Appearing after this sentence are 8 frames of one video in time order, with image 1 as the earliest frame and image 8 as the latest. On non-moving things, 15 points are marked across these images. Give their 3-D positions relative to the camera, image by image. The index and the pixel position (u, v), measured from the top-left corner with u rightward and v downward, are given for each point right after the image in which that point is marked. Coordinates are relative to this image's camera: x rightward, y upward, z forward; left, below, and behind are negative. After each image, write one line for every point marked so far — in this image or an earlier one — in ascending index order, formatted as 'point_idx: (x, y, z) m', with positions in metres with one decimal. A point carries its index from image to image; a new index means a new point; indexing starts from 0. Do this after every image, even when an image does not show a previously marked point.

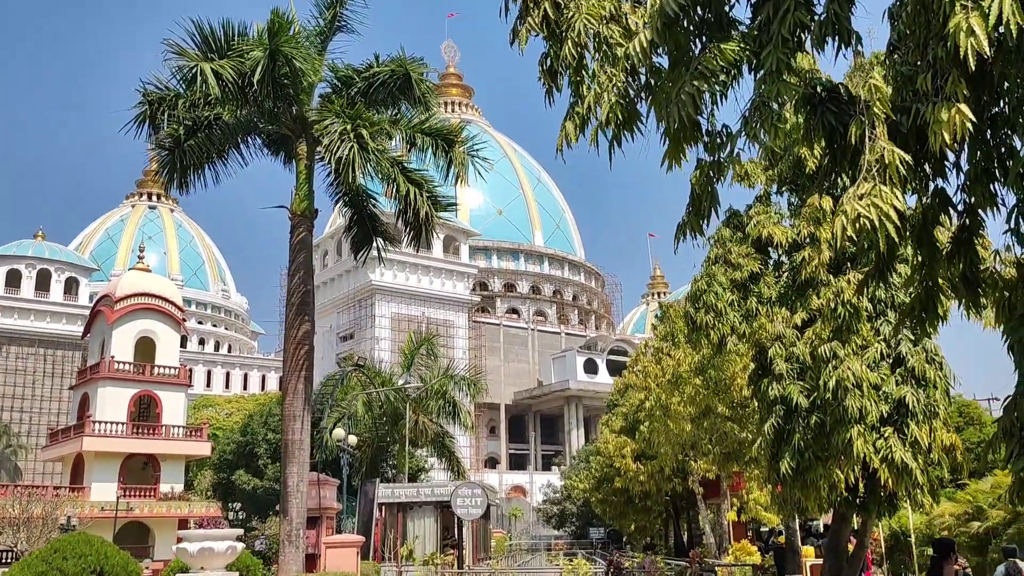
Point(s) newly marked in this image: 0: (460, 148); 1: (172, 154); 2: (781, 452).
0: (-1.0, +2.5, +16.5) m
1: (-5.7, +2.3, +14.9) m
2: (+3.6, -2.2, +12.0) m
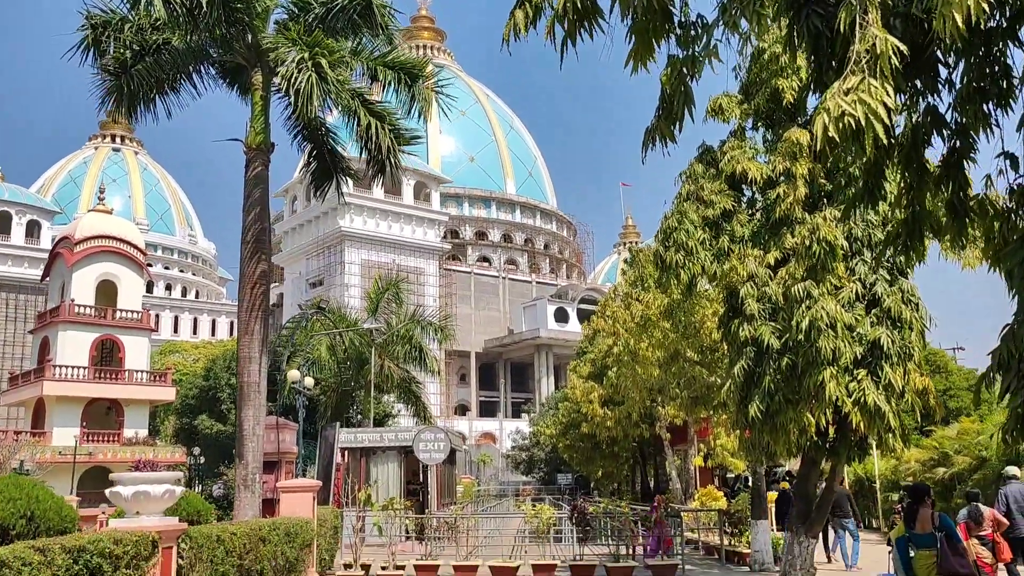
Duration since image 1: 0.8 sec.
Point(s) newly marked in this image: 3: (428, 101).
0: (-1.6, +3.6, +15.8) m
1: (-6.3, +3.3, +14.0) m
2: (+3.1, -1.4, +11.7) m
3: (-1.5, +3.3, +15.8) m
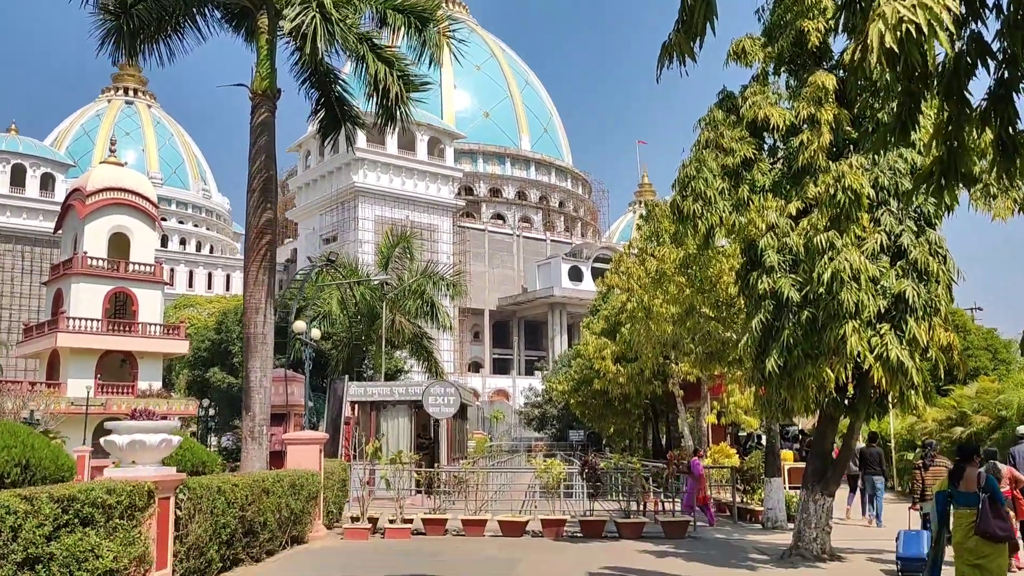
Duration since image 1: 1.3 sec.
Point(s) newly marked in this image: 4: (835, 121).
0: (-1.3, +4.4, +15.3) m
1: (-6.1, +4.1, +13.6) m
2: (+3.3, -0.8, +11.4) m
3: (-1.3, +4.1, +15.3) m
4: (+4.2, +2.2, +11.5) m
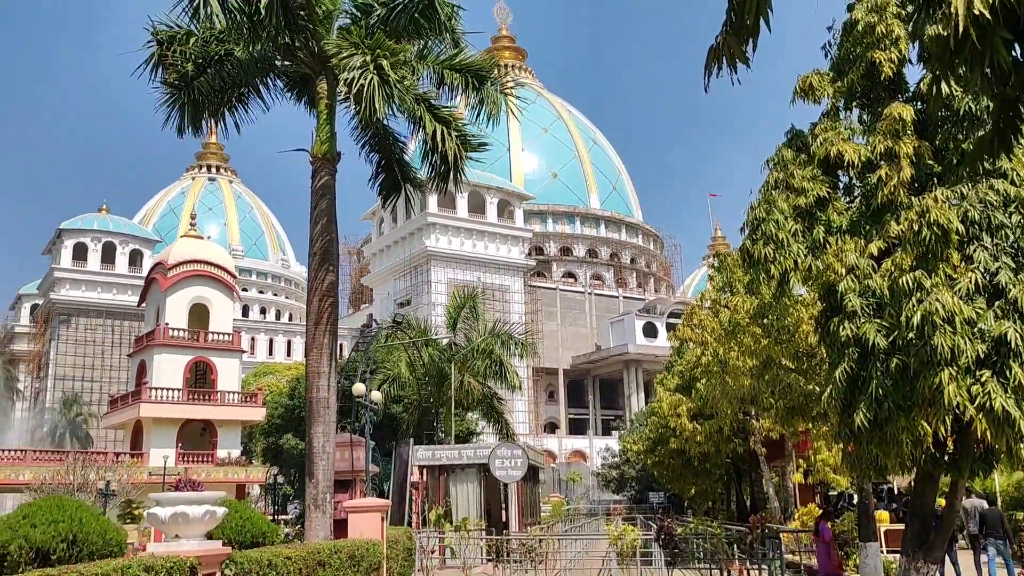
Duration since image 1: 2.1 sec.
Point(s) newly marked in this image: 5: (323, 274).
0: (-0.3, +3.4, +15.2) m
1: (-5.2, +3.1, +13.9) m
2: (+4.1, -1.3, +10.6) m
3: (-0.3, +3.1, +15.1) m
4: (+4.9, +1.6, +10.8) m
5: (-3.0, +0.2, +14.0) m
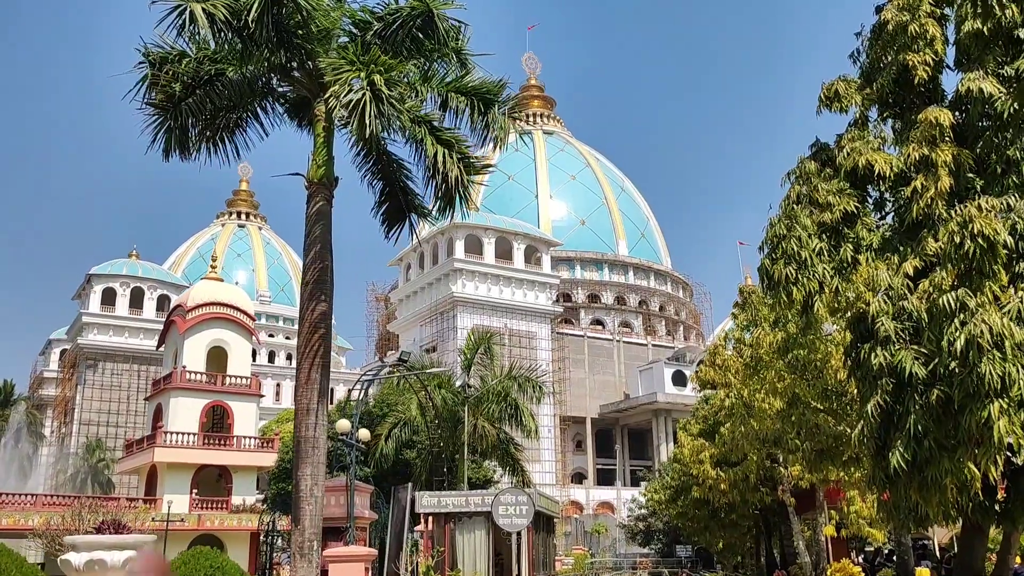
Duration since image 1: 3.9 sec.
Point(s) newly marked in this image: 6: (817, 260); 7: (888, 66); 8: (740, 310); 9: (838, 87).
0: (-0.2, +2.9, +14.5) m
1: (-5.1, +2.6, +13.3) m
2: (+4.0, -1.6, +9.4) m
3: (-0.1, +2.6, +14.4) m
4: (+4.9, +1.3, +9.8) m
5: (-2.9, -0.3, +13.1) m
6: (+4.0, +0.3, +11.7) m
7: (+4.5, +2.6, +10.7) m
8: (+4.7, -0.4, +18.6) m
9: (+4.1, +2.5, +11.3) m
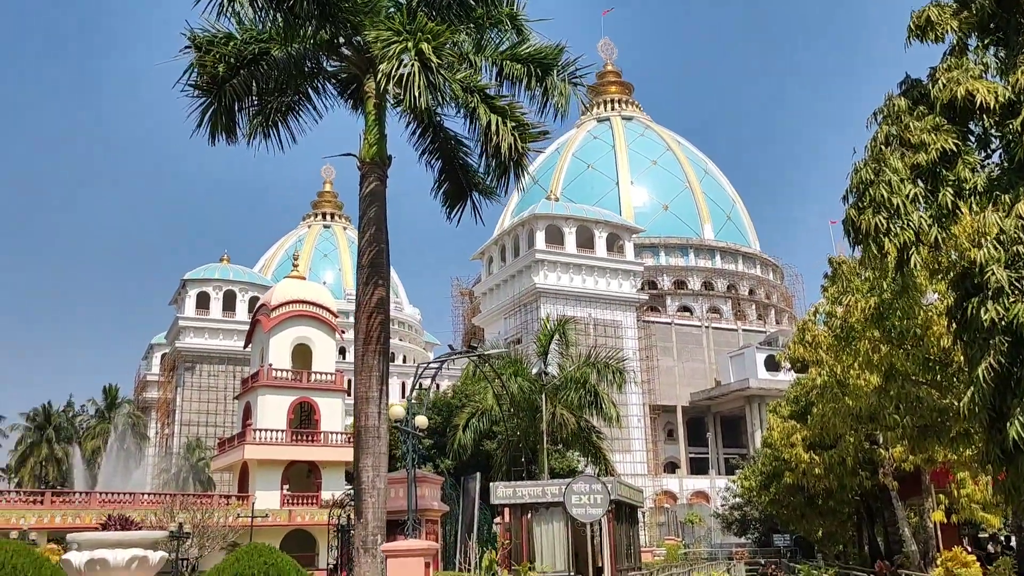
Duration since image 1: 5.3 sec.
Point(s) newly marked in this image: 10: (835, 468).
0: (+0.7, +3.3, +13.6) m
1: (-4.3, +2.8, +12.9) m
2: (+4.6, -1.2, +8.3) m
3: (+0.8, +2.9, +13.6) m
4: (+5.3, +1.8, +8.5) m
5: (-2.0, 0.0, +12.6) m
6: (+4.7, +0.8, +10.5) m
7: (+5.0, +3.1, +9.5) m
8: (+6.1, +0.1, +17.3) m
9: (+4.7, +2.9, +10.1) m
10: (+7.0, -3.9, +19.4) m
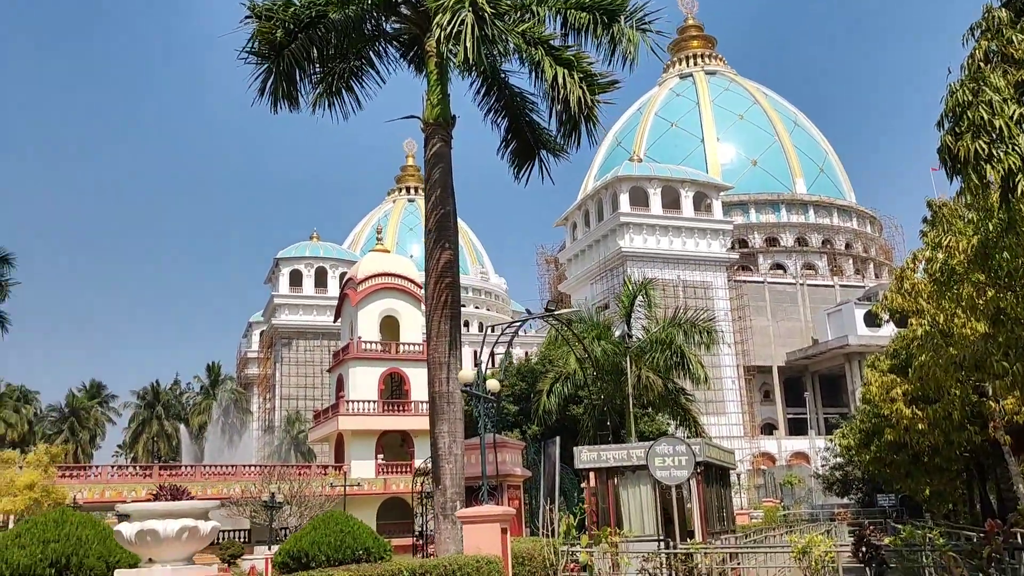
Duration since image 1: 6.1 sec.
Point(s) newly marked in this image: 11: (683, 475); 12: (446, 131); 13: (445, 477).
0: (+1.6, +3.9, +13.0) m
1: (-3.4, +3.2, +12.8) m
2: (+5.2, -0.6, +7.4) m
3: (+1.7, +3.6, +12.9) m
4: (+5.8, +2.4, +7.5) m
5: (-1.0, +0.5, +12.3) m
6: (+5.4, +1.5, +9.5) m
7: (+5.5, +3.7, +8.4) m
8: (+7.5, +1.1, +16.2) m
9: (+5.3, +3.6, +9.1) m
10: (+8.8, -2.8, +18.3) m
11: (+2.5, -2.7, +12.7) m
12: (-0.9, +2.3, +12.8) m
13: (-0.9, -2.5, +11.7) m
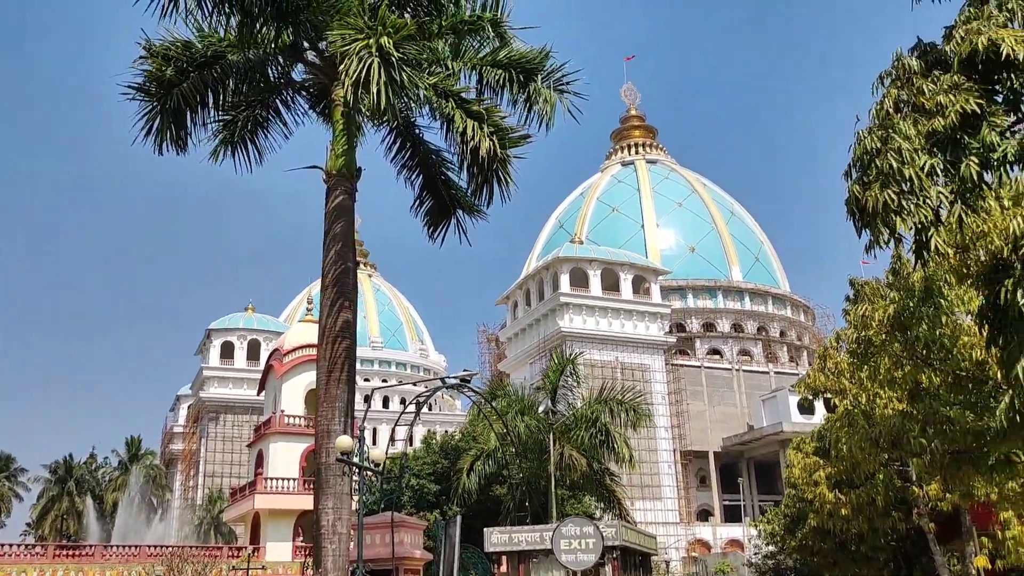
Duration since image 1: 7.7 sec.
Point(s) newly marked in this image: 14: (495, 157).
0: (+0.4, +3.0, +12.6) m
1: (-4.6, +2.4, +12.0) m
2: (+4.2, -1.1, +6.8) m
3: (+0.5, +2.7, +12.5) m
4: (+4.9, +1.9, +7.2) m
5: (-2.3, -0.3, +11.4) m
6: (+4.3, +0.7, +9.1) m
7: (+4.6, +3.1, +8.3) m
8: (+6.0, -0.3, +15.8) m
9: (+4.3, +2.9, +8.9) m
10: (+7.0, -4.4, +17.7) m
11: (+1.1, -3.6, +11.8) m
12: (-2.2, +1.4, +12.1) m
13: (-2.2, -3.2, +10.6) m
14: (-0.2, +1.7, +11.9) m
